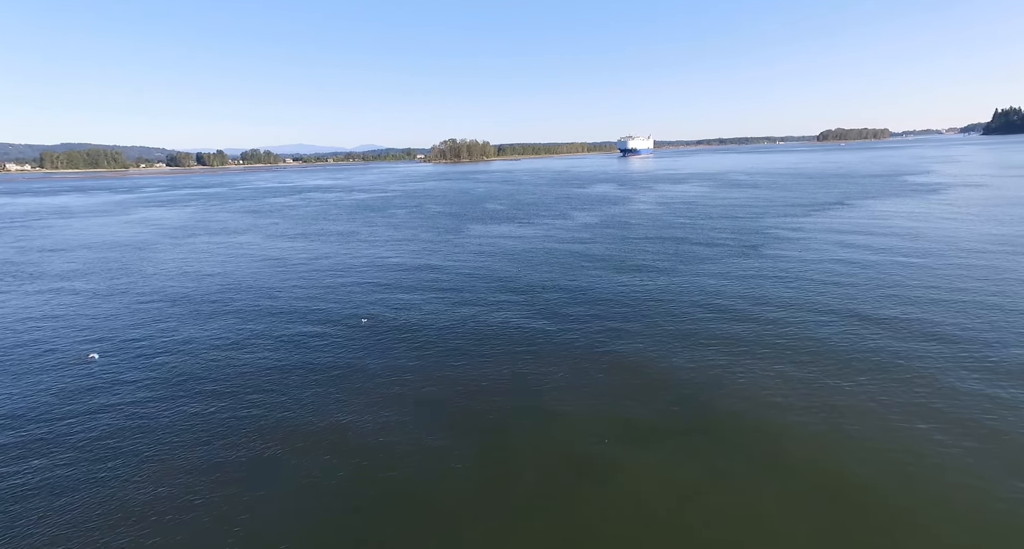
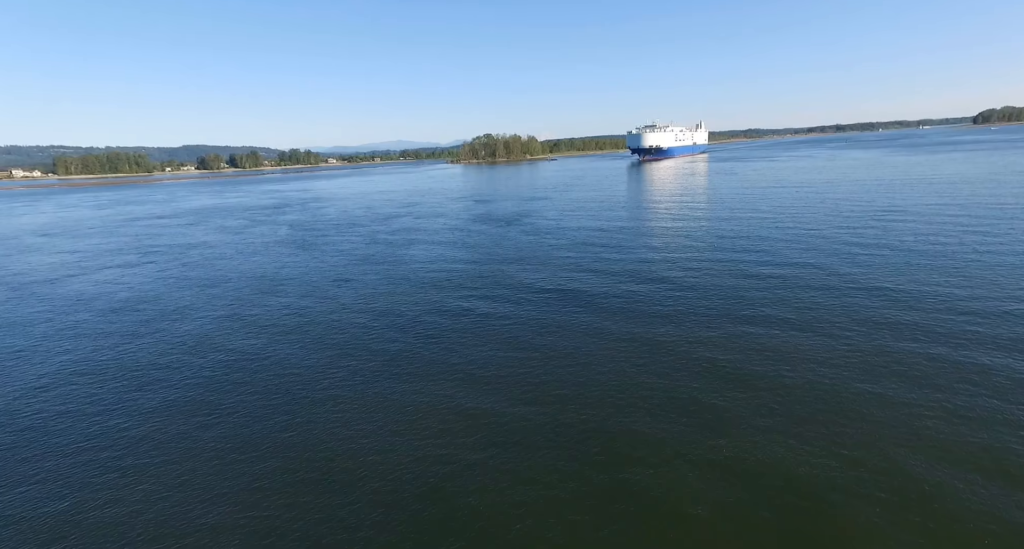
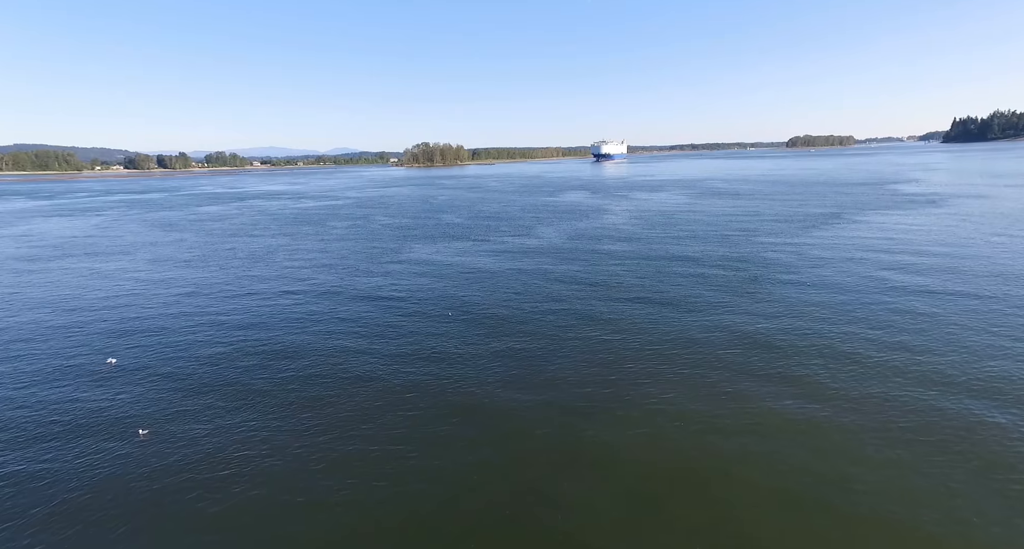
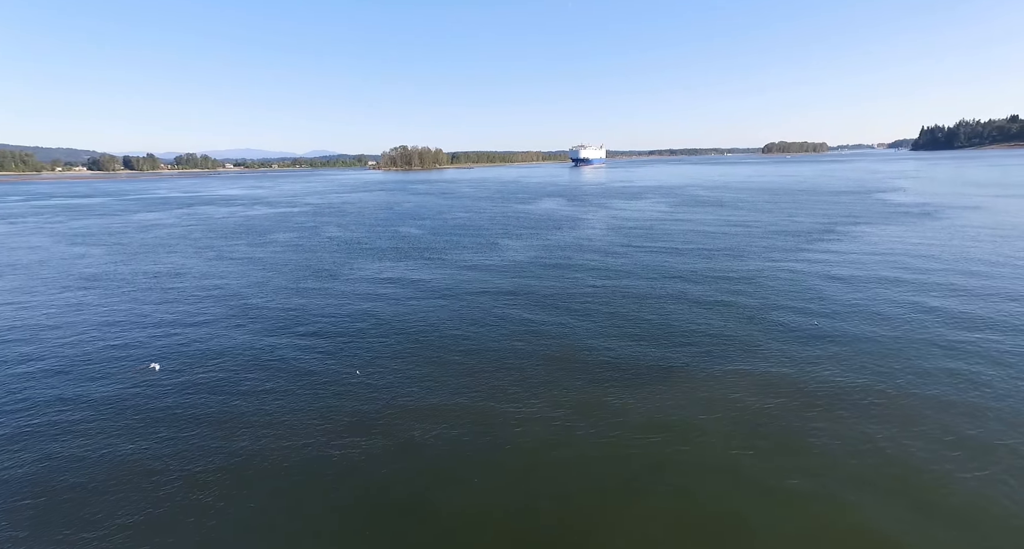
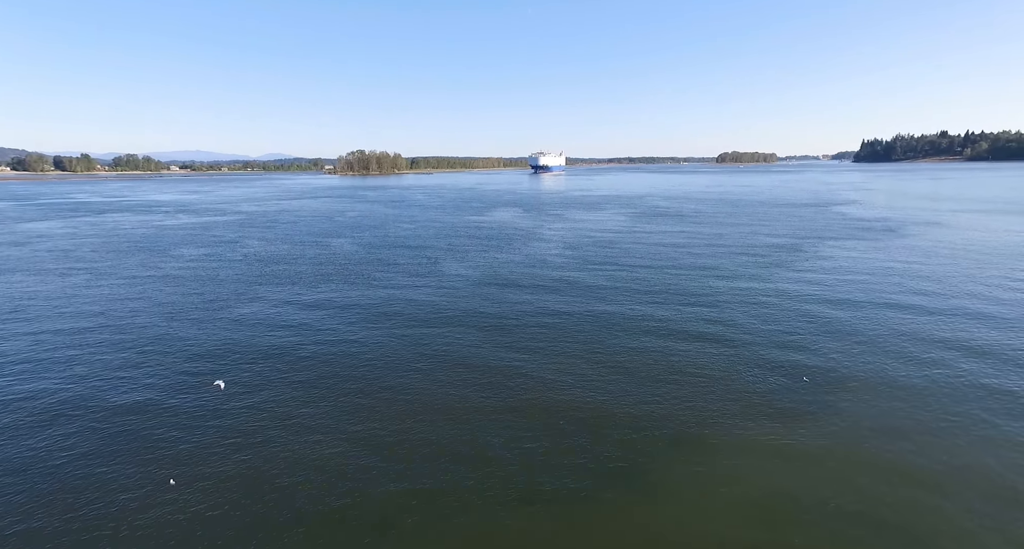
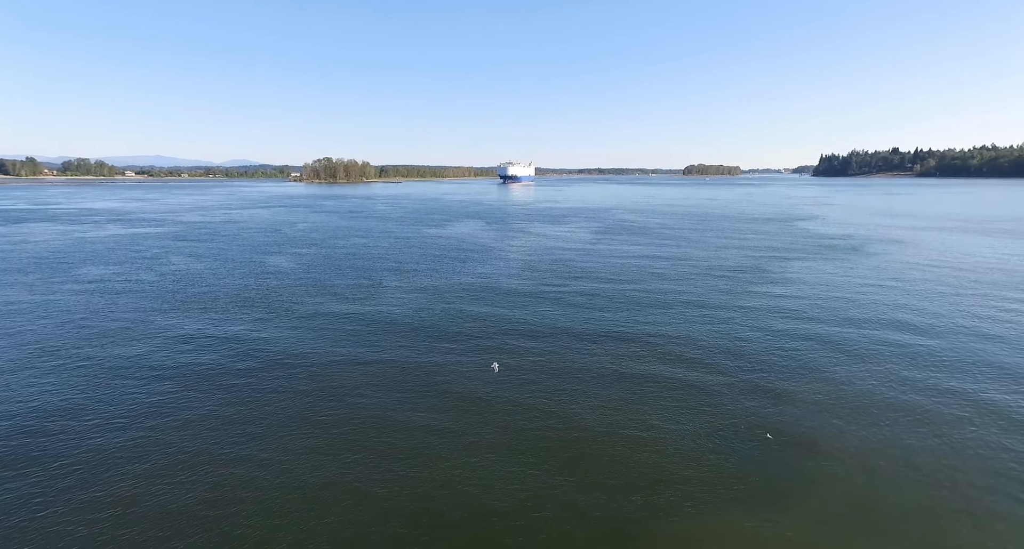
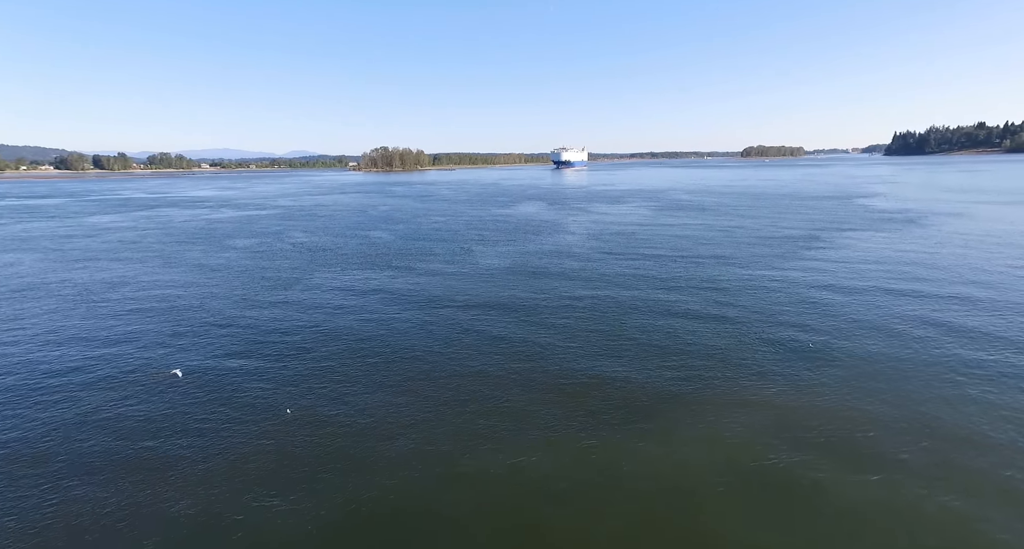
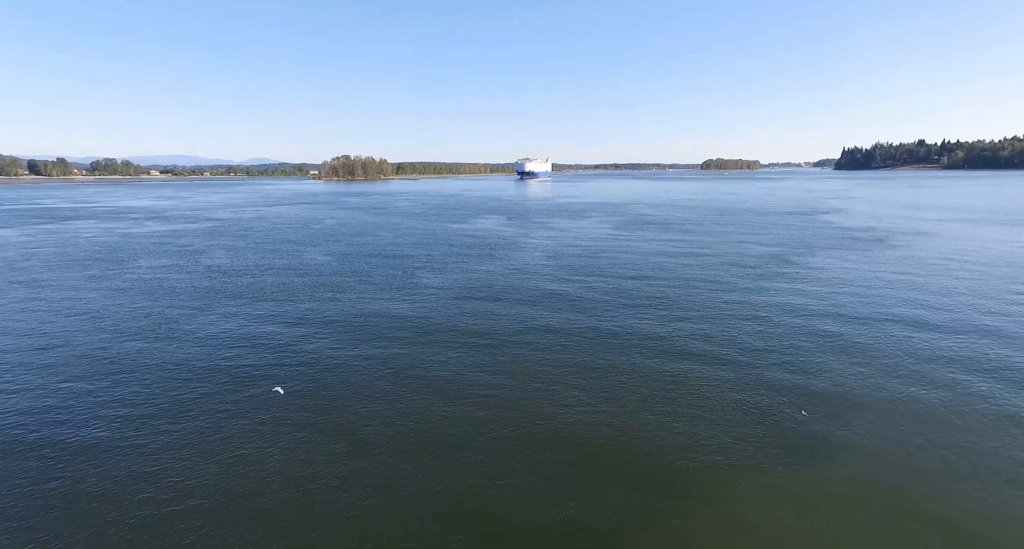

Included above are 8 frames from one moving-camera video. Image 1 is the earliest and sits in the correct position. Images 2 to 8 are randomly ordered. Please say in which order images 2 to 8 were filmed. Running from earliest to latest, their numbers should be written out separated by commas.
3, 4, 7, 5, 8, 6, 2
